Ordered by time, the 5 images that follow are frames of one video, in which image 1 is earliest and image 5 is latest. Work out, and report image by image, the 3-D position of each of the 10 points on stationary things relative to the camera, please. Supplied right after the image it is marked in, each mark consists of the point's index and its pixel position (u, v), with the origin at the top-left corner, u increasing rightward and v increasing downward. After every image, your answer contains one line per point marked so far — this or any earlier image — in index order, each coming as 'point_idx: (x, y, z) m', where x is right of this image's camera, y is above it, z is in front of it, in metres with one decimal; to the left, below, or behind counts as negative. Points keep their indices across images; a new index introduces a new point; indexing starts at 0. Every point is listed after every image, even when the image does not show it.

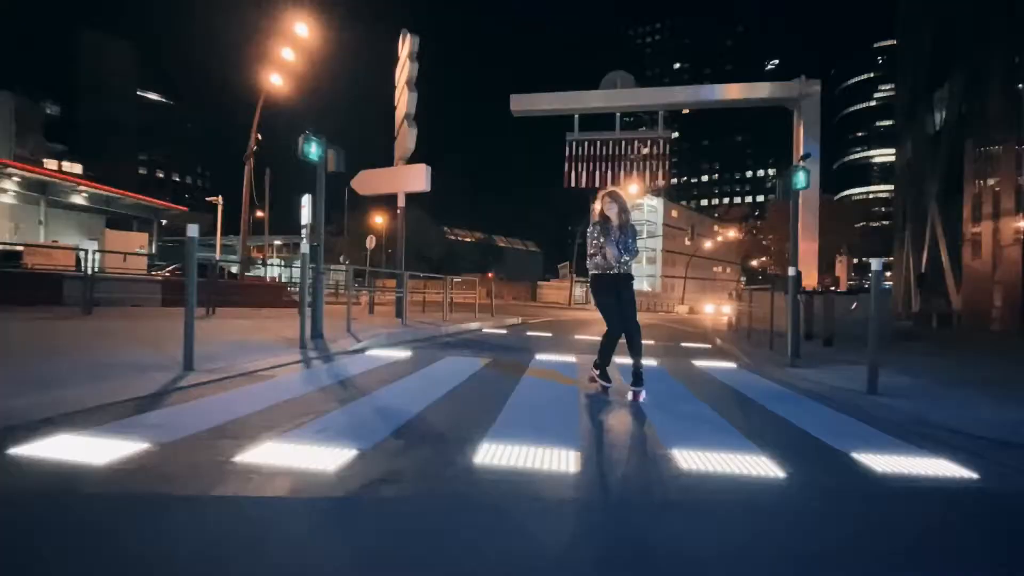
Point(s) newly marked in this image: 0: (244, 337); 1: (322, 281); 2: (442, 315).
0: (-3.9, -0.7, +10.5) m
1: (-2.7, +0.1, +10.1) m
2: (-1.7, -0.7, +17.5) m
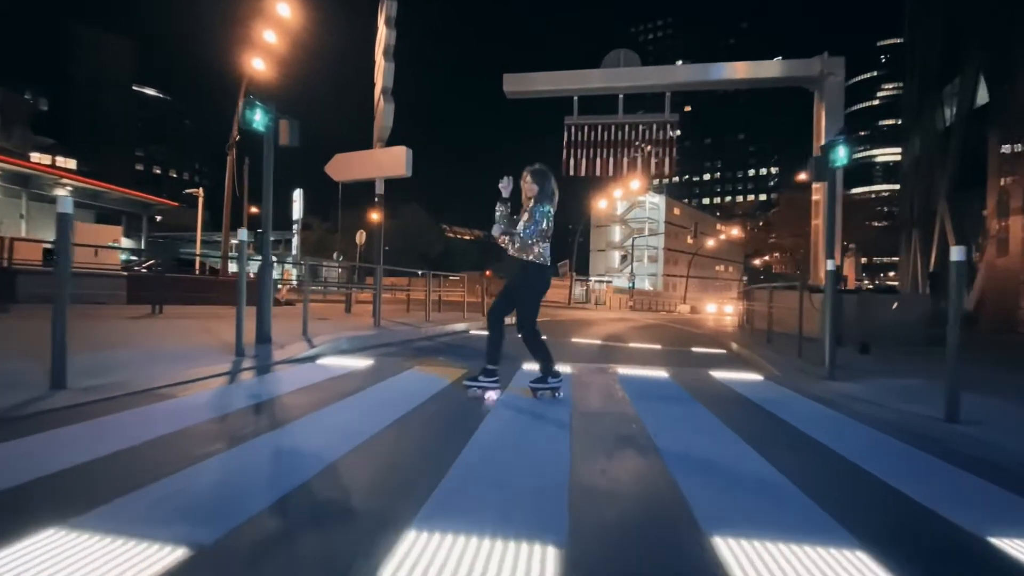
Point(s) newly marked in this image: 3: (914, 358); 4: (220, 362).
0: (-4.1, -0.7, +8.9) m
1: (-2.9, +0.2, +8.5) m
2: (-1.9, -0.6, +15.9) m
3: (+6.2, -1.1, +11.2) m
4: (-2.9, -0.7, +7.0) m
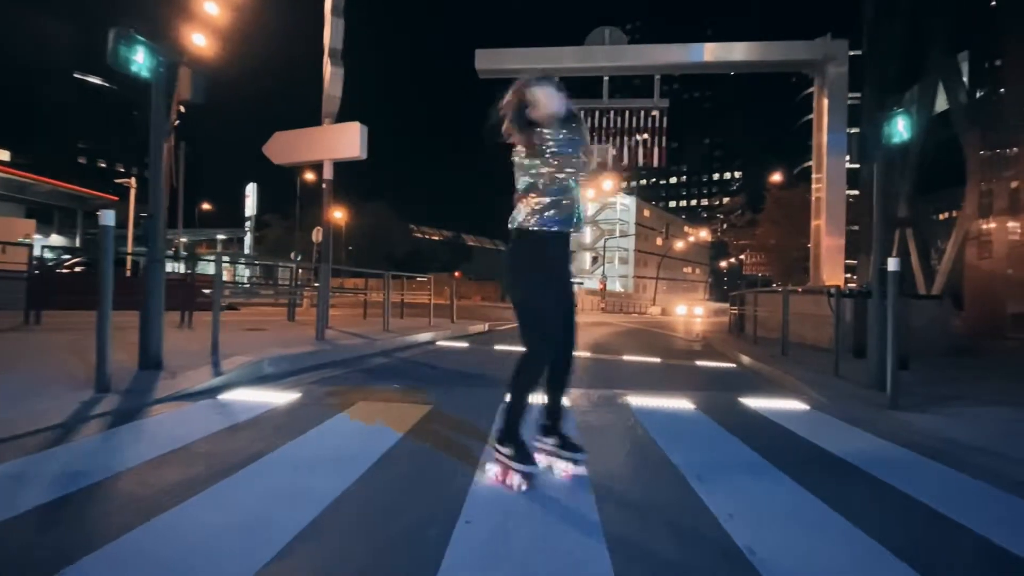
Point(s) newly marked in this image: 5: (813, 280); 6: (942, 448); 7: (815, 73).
0: (-4.3, -0.7, +6.7) m
1: (-3.1, +0.1, +6.2) m
2: (-2.4, -0.7, +13.7) m
3: (+5.8, -1.1, +9.3) m
4: (-3.0, -0.8, +4.8) m
5: (+6.2, +0.2, +14.8) m
6: (+3.3, -1.2, +5.5) m
7: (+6.1, +4.3, +14.4) m
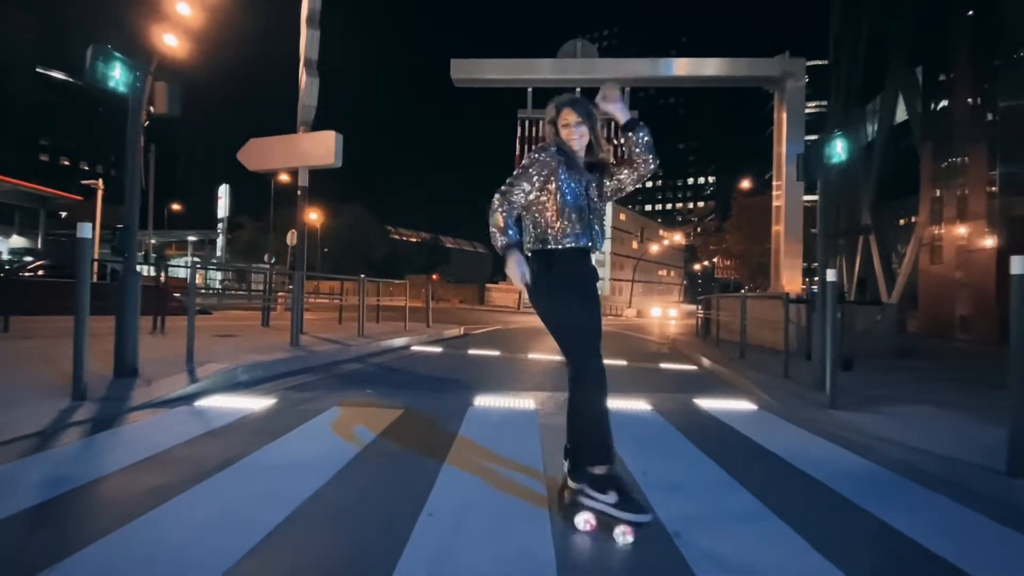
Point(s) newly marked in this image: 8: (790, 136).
0: (-4.6, -0.8, +6.8) m
1: (-3.4, 0.0, +6.4) m
2: (-2.9, -0.8, +13.9) m
3: (+5.4, -1.2, +9.8) m
4: (-3.2, -0.9, +5.0) m
5: (+5.6, +0.1, +15.3) m
6: (+3.0, -1.3, +5.9) m
7: (+5.5, +4.2, +14.9) m
8: (+5.7, +3.1, +14.6) m
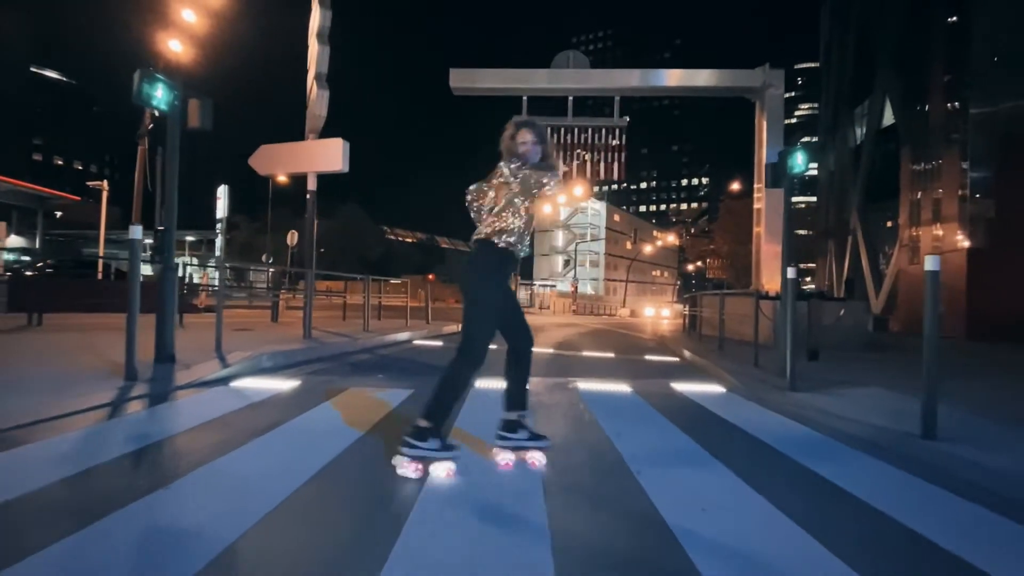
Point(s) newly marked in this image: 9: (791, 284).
0: (-4.6, -0.7, +7.6) m
1: (-3.4, +0.1, +7.2) m
2: (-3.0, -0.7, +14.7) m
3: (+5.4, -1.2, +10.6) m
4: (-3.3, -0.8, +5.8) m
5: (+5.6, +0.1, +16.1) m
6: (+2.9, -1.3, +6.7) m
7: (+5.4, +4.3, +15.7) m
8: (+5.6, +3.2, +15.5) m
9: (+3.2, 0.0, +8.1) m
